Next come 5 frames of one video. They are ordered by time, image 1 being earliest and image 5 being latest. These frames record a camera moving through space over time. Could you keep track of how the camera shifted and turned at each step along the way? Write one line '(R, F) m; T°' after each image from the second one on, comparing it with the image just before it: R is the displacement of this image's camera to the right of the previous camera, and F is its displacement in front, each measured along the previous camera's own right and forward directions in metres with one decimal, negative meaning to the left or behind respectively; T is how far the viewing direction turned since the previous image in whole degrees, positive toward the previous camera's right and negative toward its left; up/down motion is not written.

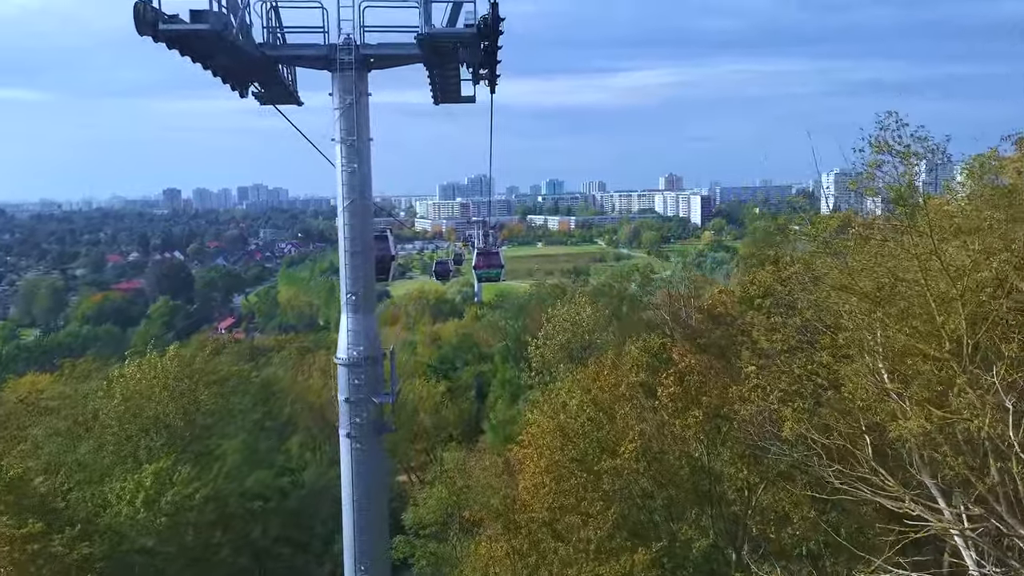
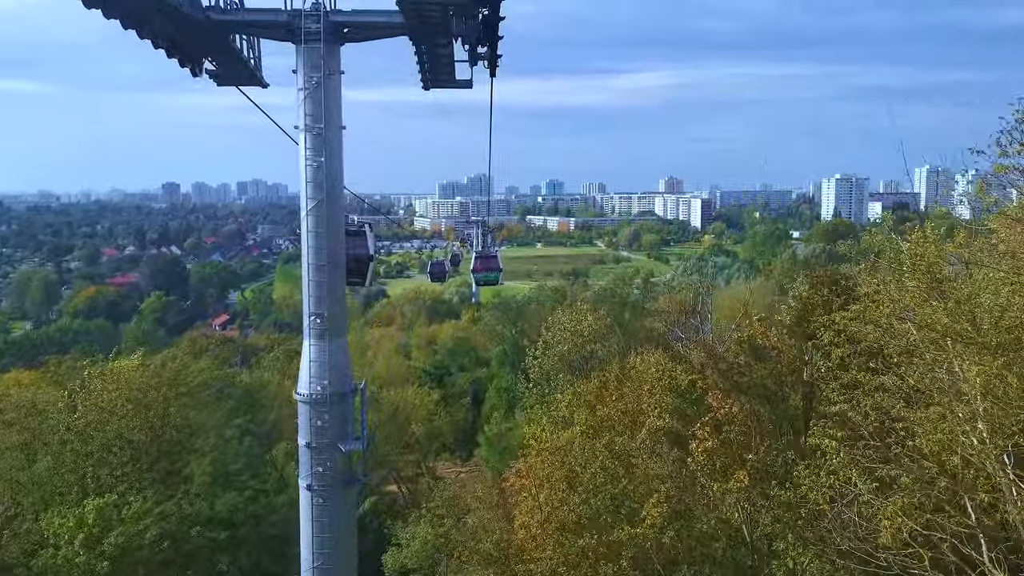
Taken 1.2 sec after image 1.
(0.0, +0.8) m; 0°
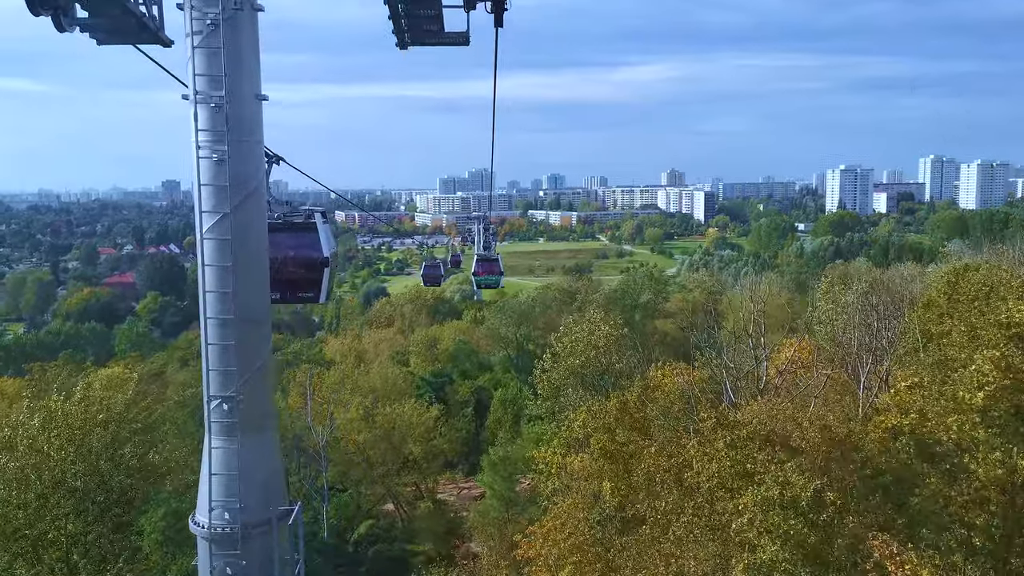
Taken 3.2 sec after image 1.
(-0.1, +1.4) m; 0°
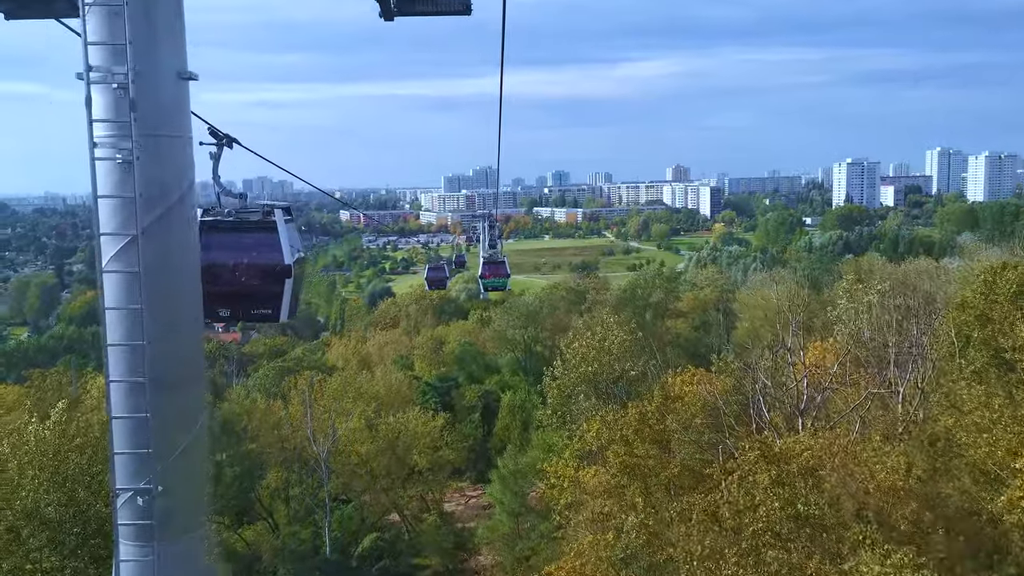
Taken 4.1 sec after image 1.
(0.0, +0.6) m; 0°
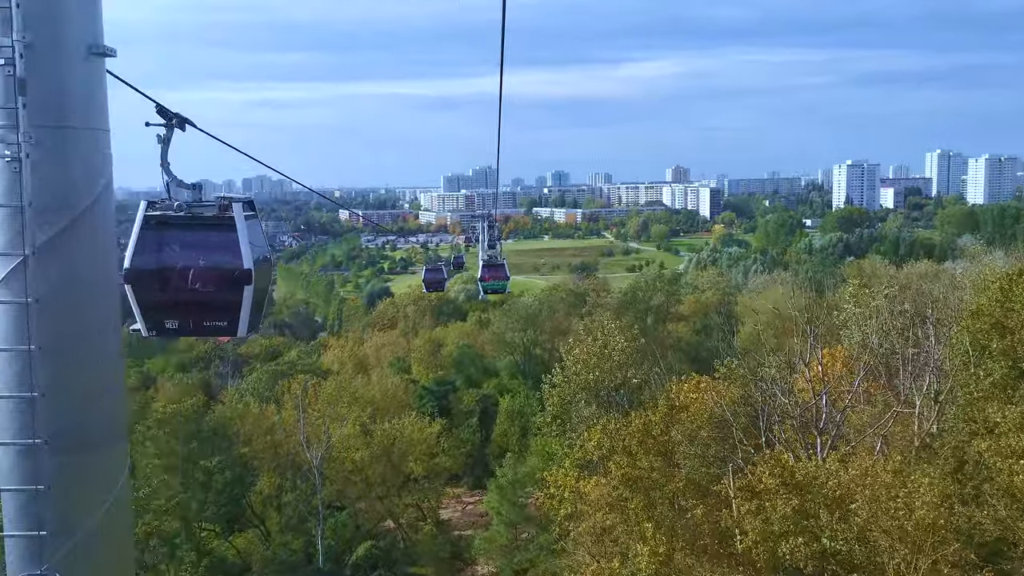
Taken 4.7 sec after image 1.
(0.0, +0.4) m; 0°
